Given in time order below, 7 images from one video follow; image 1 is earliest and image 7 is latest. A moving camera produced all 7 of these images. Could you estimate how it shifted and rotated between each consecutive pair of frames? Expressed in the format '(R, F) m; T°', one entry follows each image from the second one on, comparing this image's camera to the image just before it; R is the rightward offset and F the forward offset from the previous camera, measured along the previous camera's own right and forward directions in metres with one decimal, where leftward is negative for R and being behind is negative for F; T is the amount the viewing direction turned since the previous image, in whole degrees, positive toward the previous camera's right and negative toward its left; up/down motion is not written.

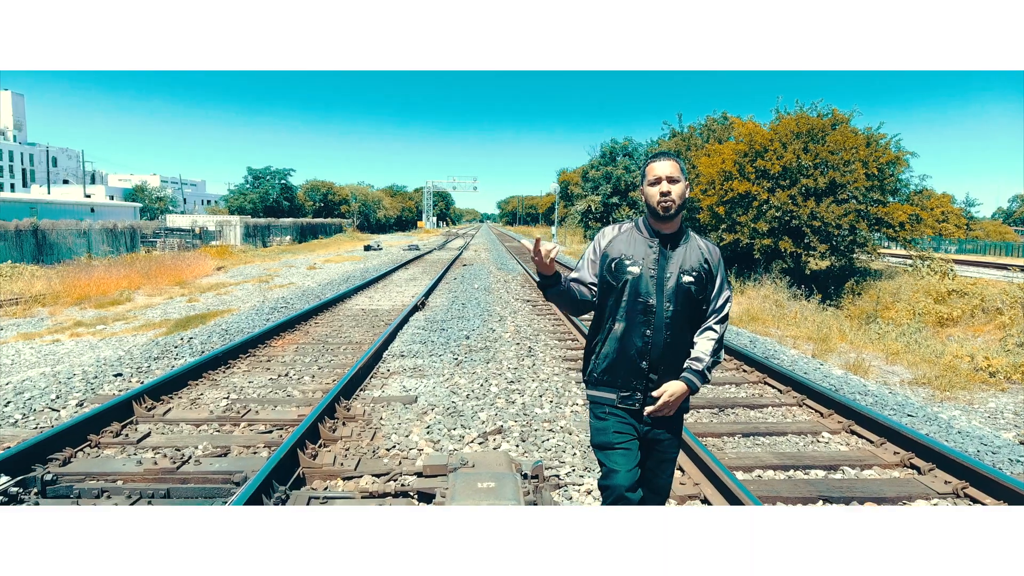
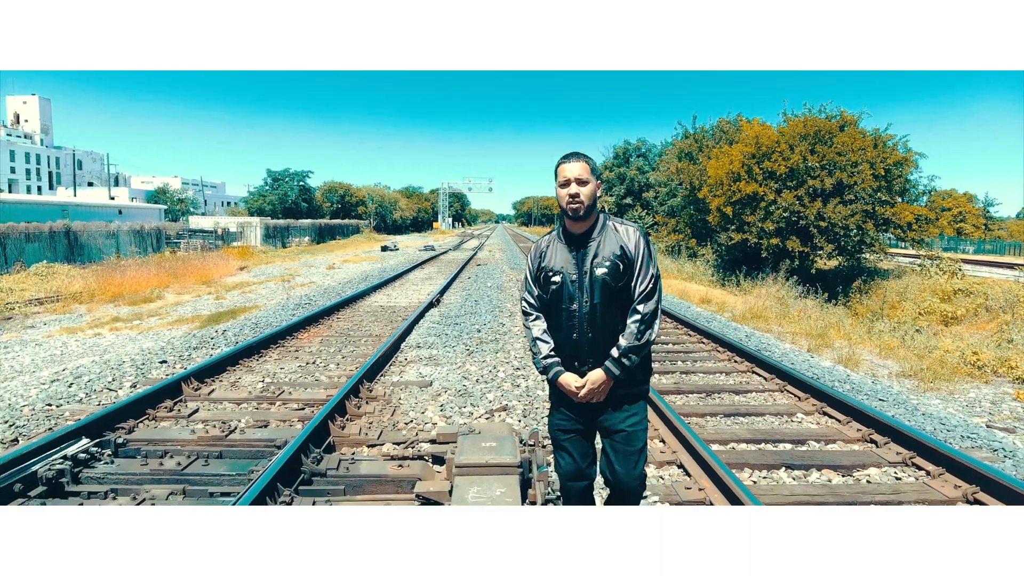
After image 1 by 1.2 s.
(+0.1, -0.6) m; -1°
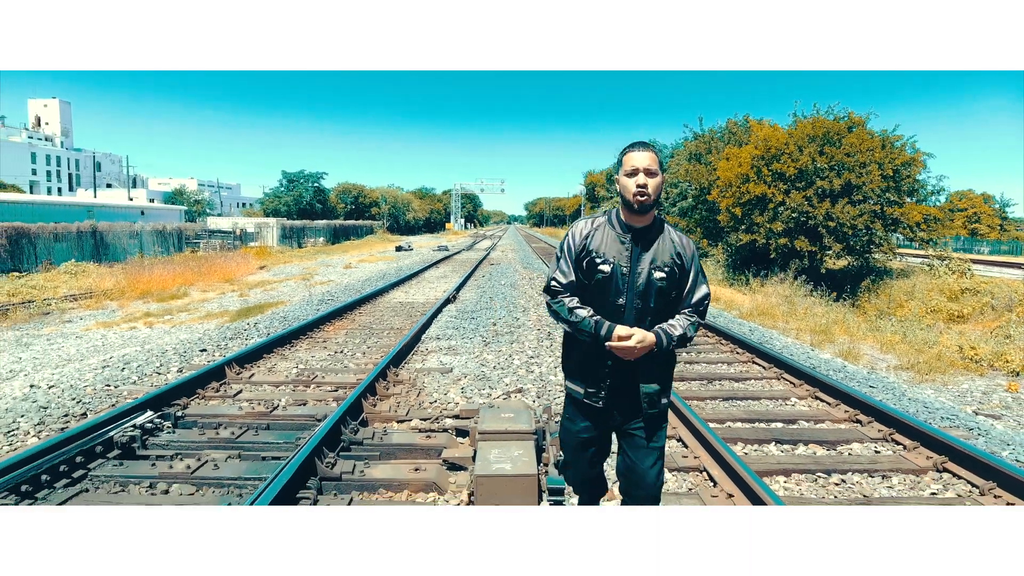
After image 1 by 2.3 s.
(0.0, -0.5) m; -1°
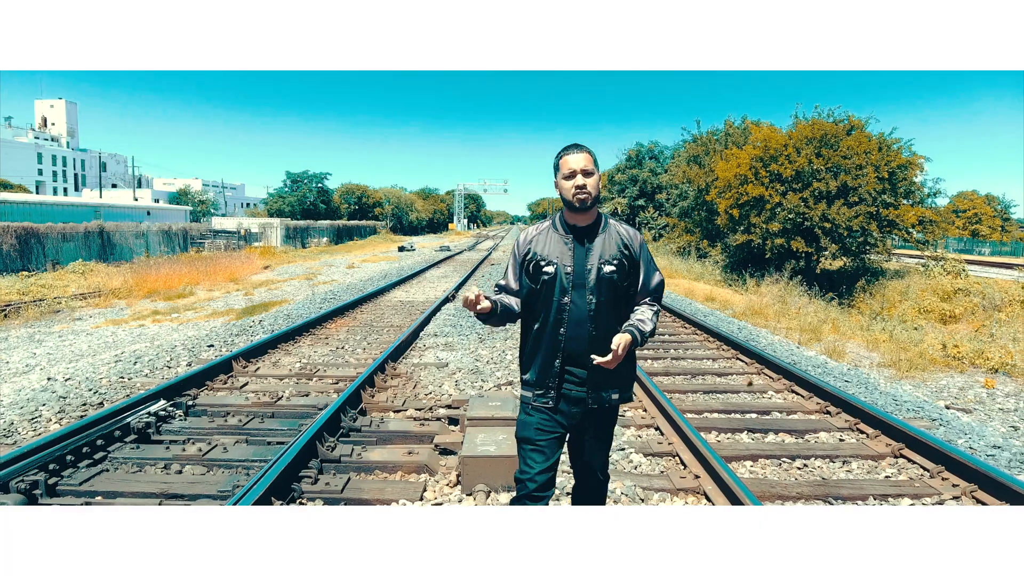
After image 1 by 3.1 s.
(+0.1, -0.3) m; 0°
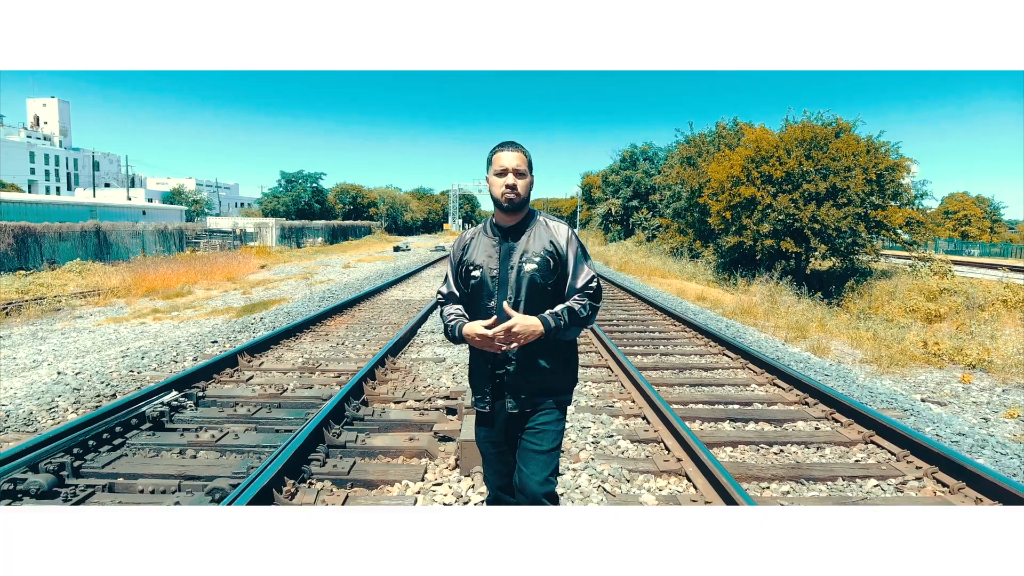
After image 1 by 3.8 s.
(0.0, -0.3) m; +1°
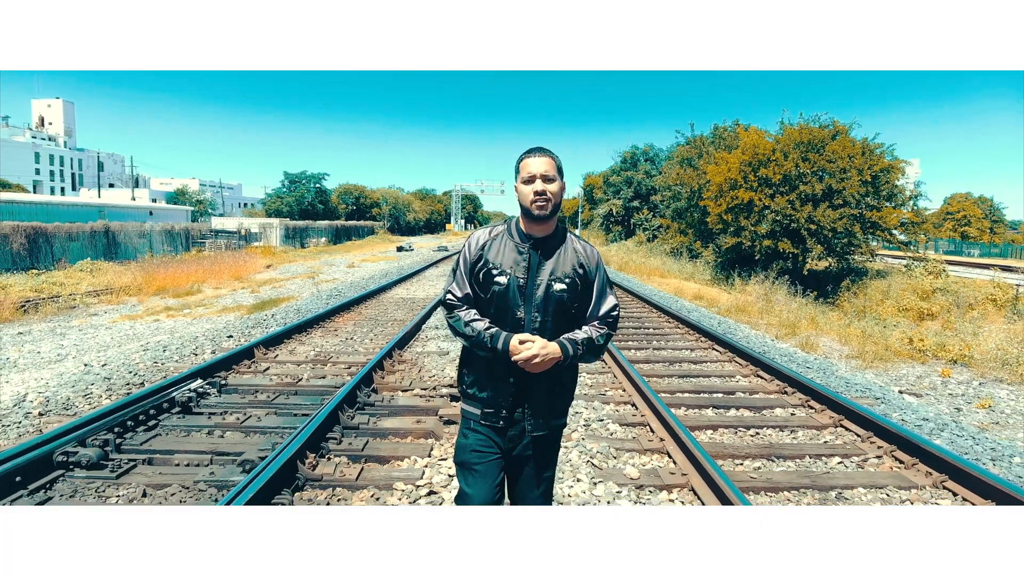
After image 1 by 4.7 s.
(0.0, -0.4) m; 0°
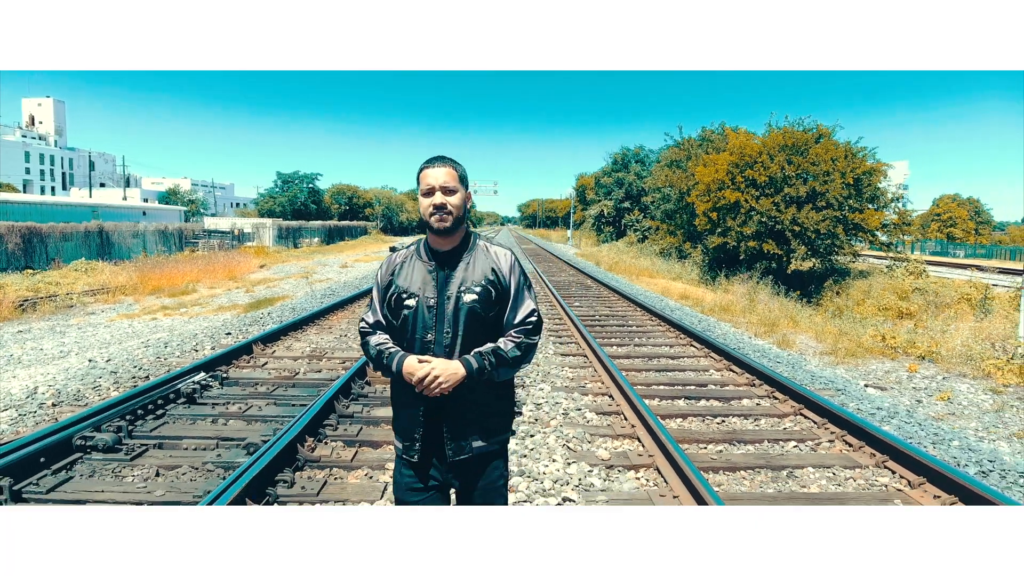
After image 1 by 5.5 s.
(+0.1, -0.4) m; +1°
